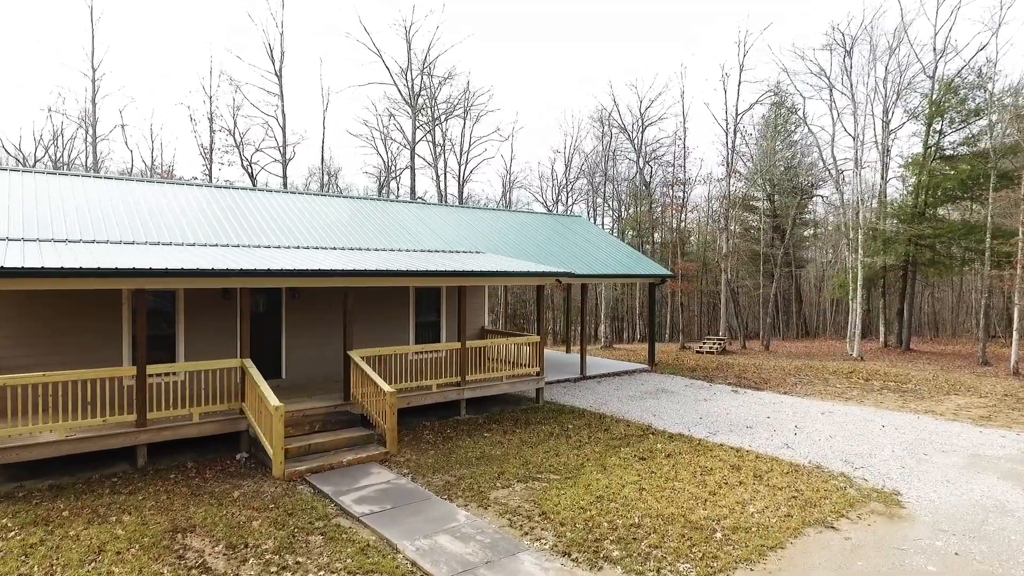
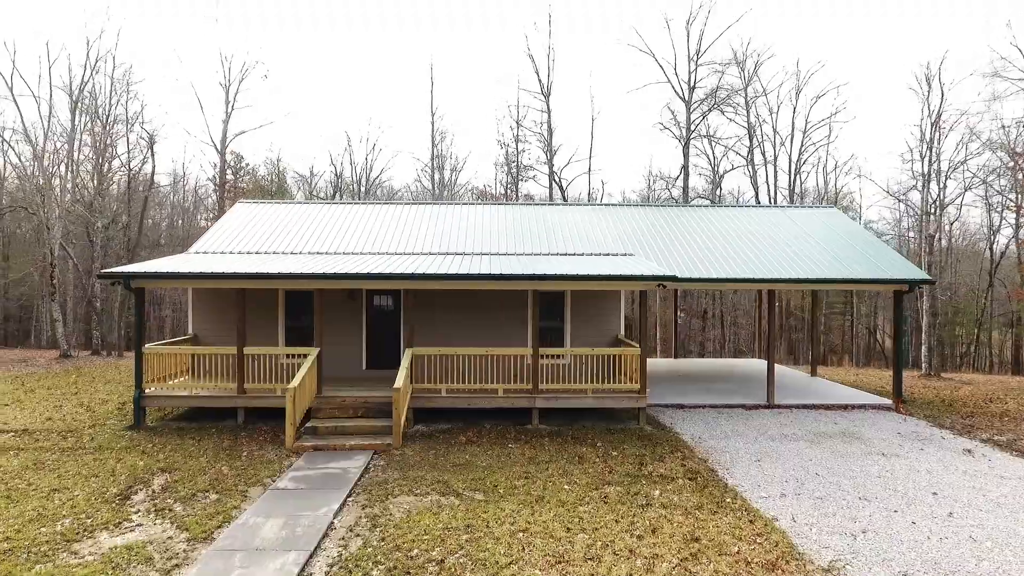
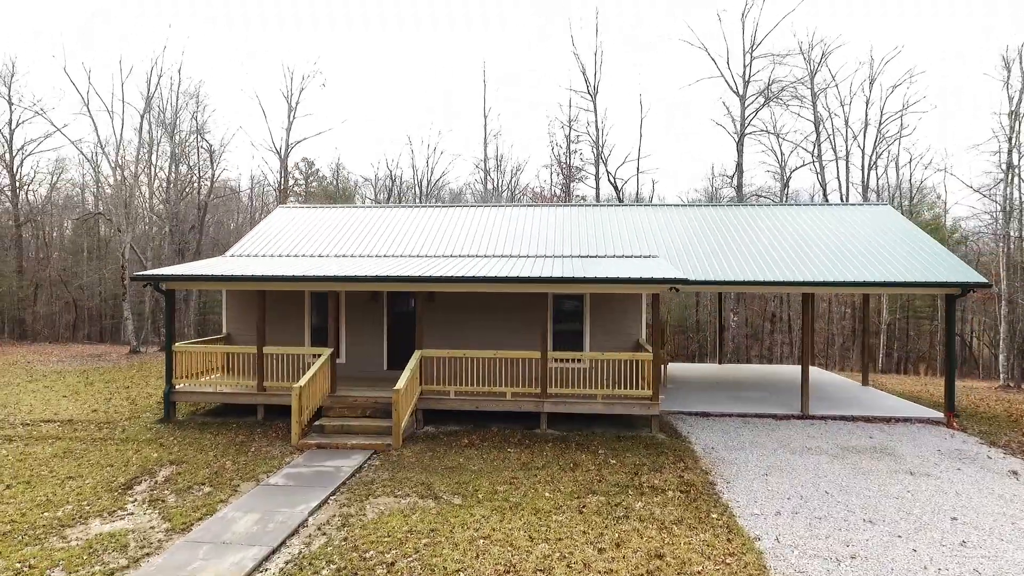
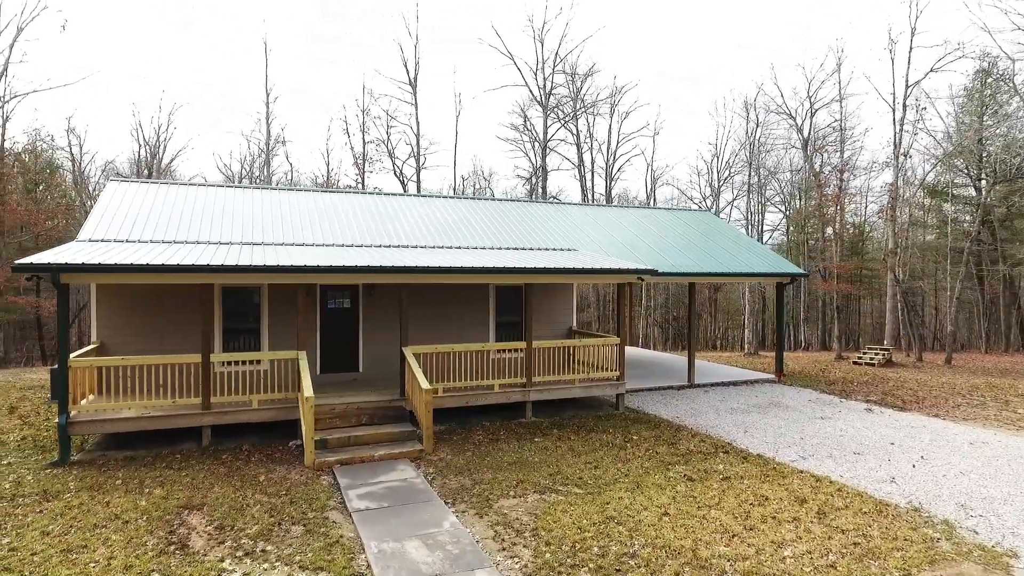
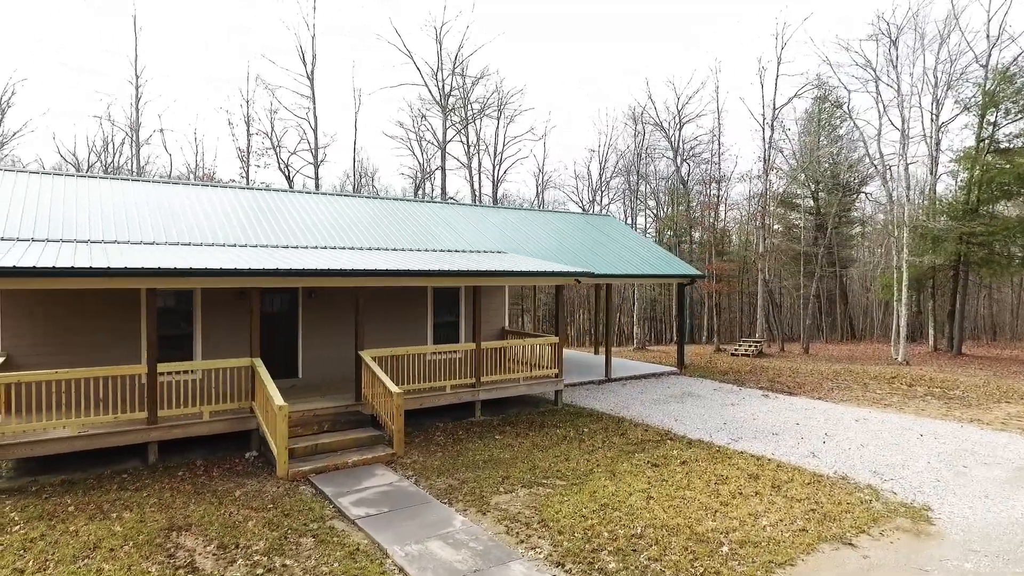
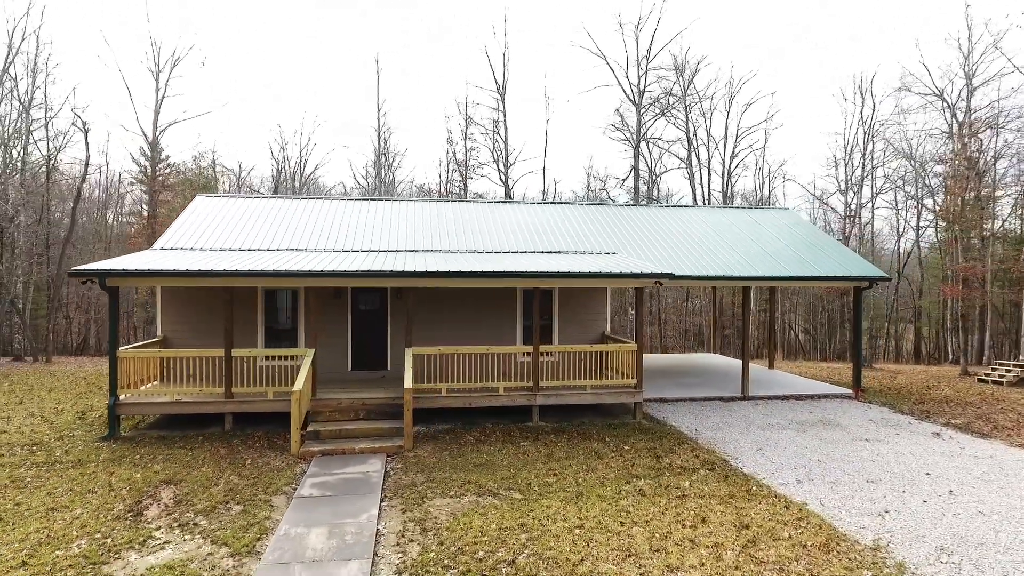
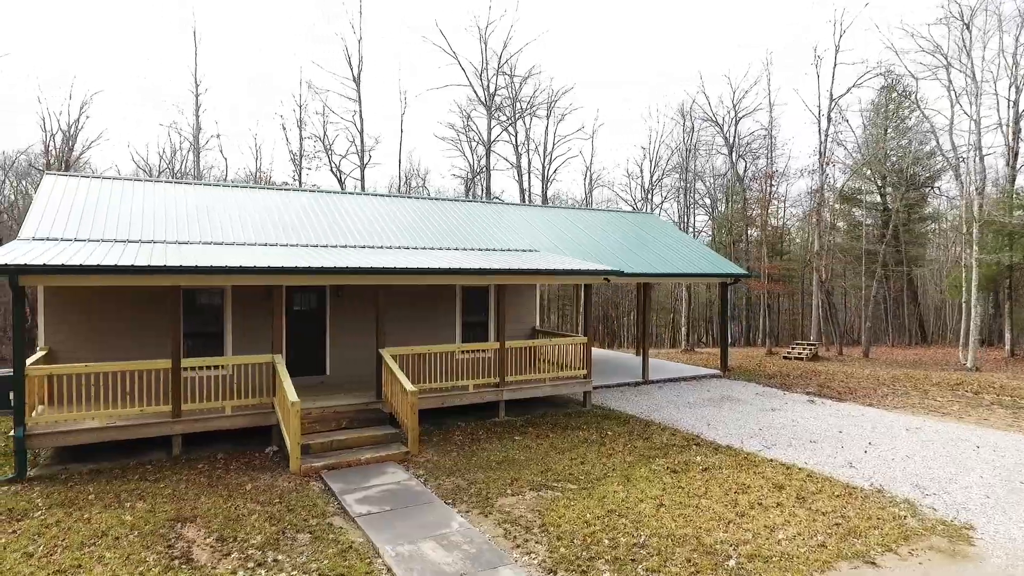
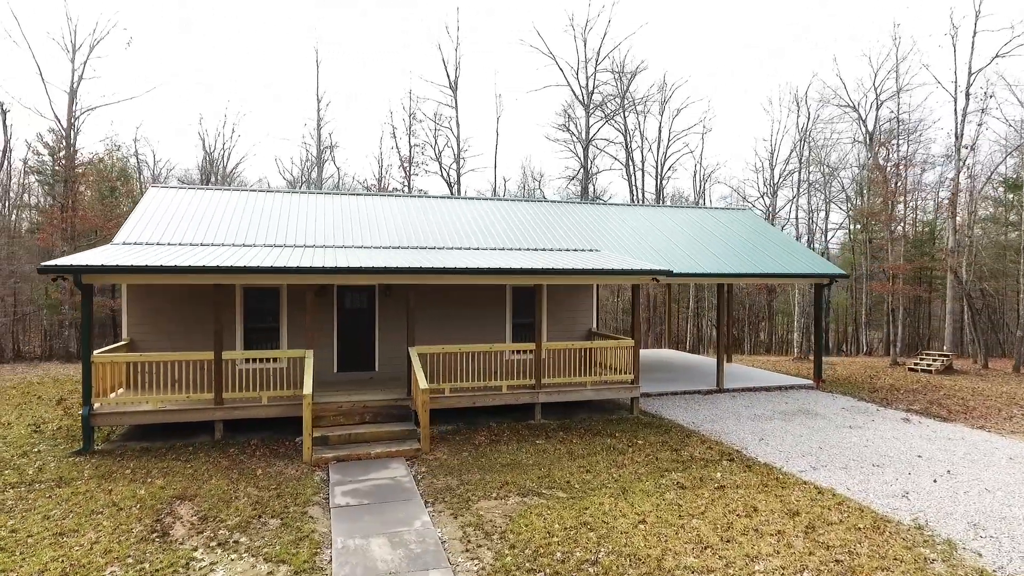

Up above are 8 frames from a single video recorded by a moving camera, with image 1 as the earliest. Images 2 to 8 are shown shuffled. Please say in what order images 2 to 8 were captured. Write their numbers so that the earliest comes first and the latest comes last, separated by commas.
5, 7, 4, 8, 6, 2, 3
